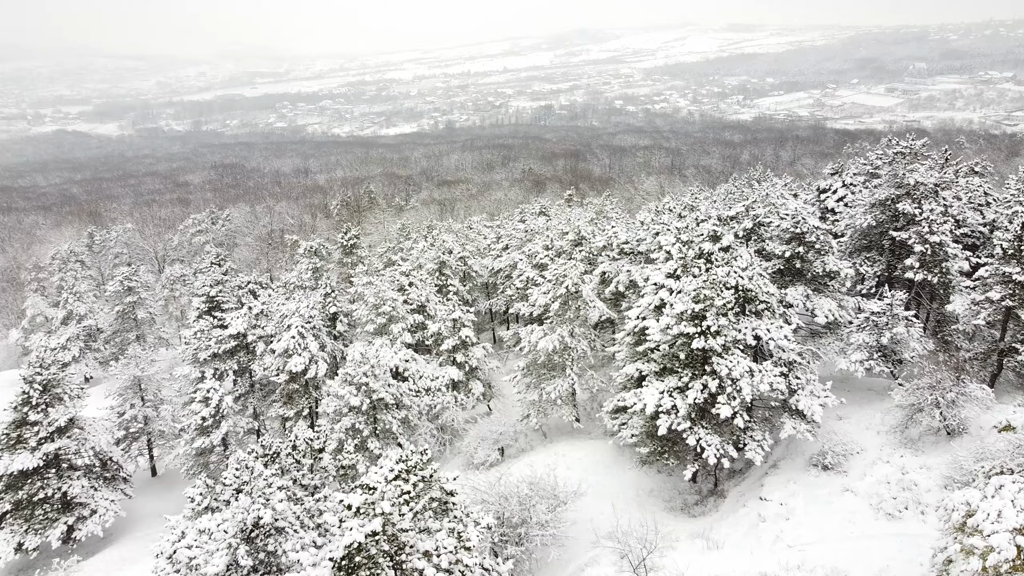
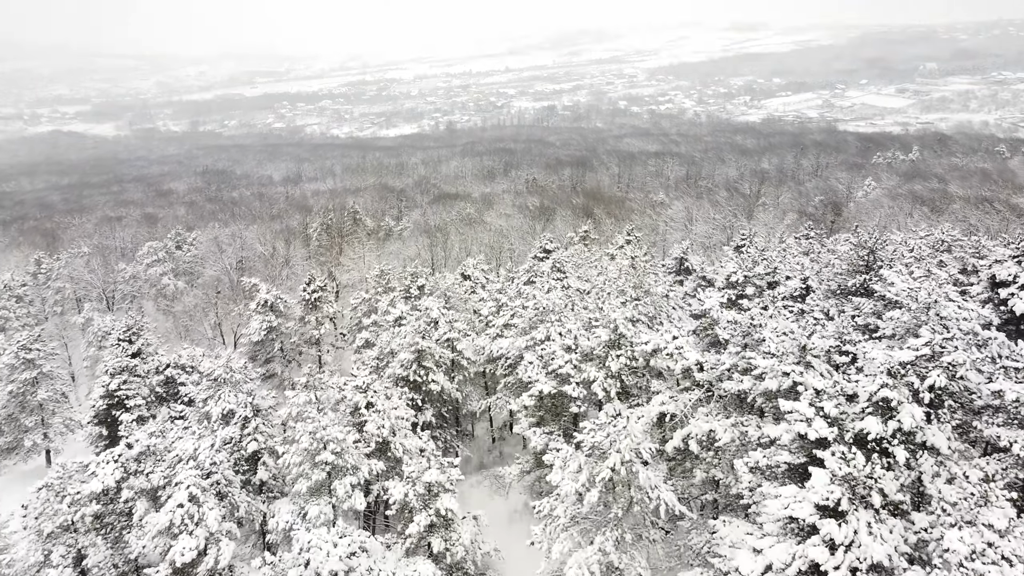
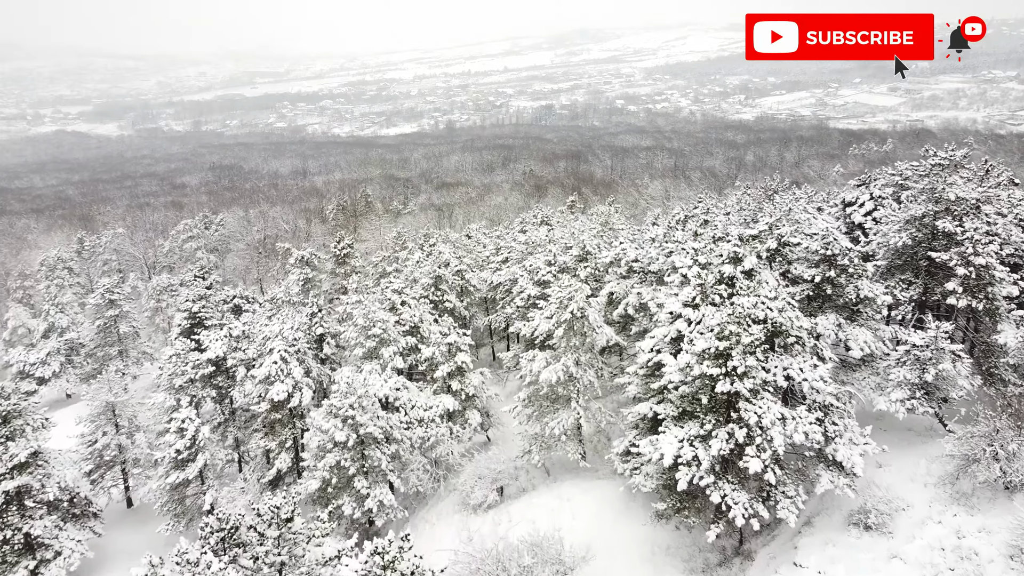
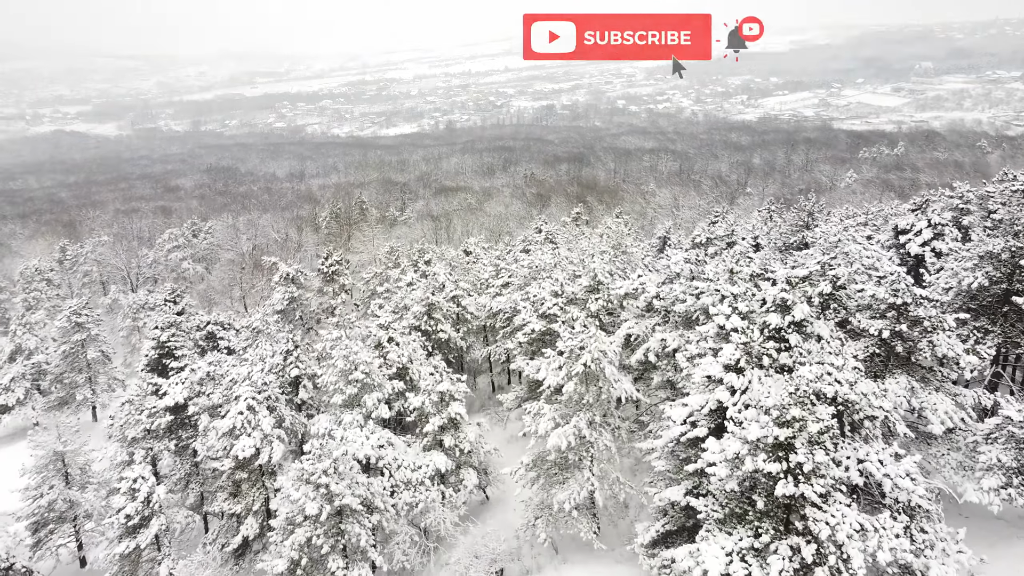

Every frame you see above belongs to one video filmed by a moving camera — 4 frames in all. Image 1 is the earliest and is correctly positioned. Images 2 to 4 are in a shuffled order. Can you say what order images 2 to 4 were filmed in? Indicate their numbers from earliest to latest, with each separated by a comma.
3, 4, 2
